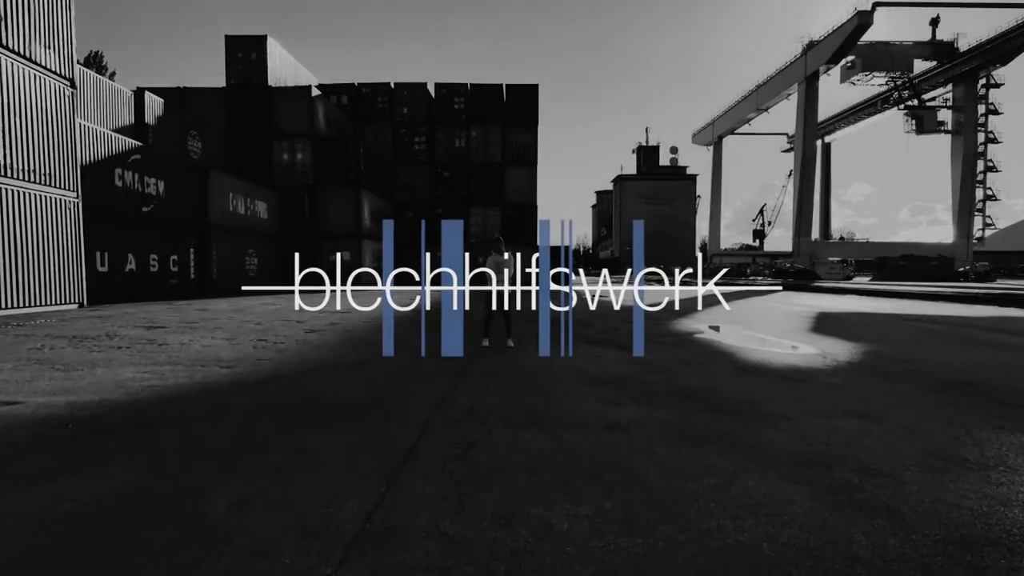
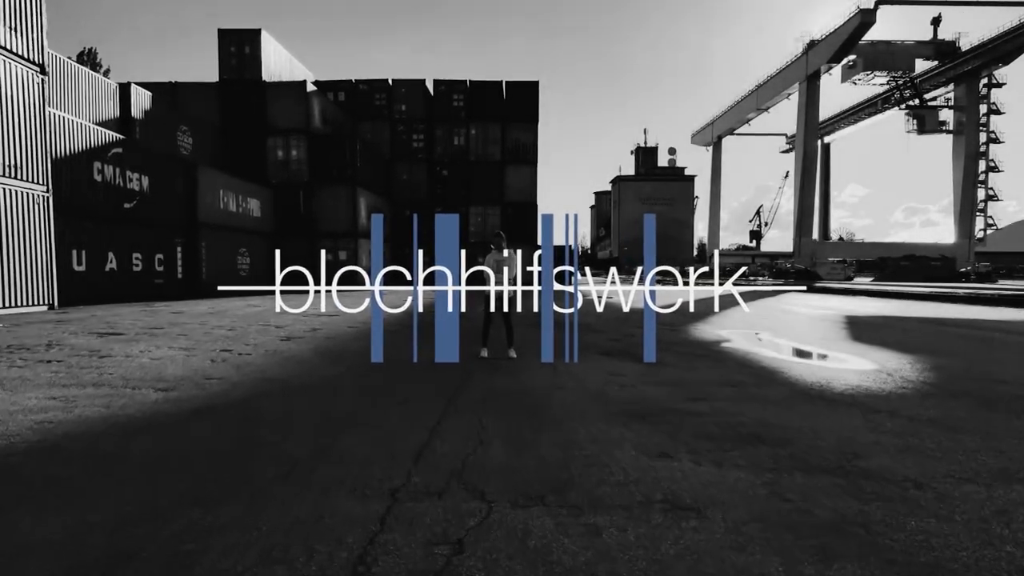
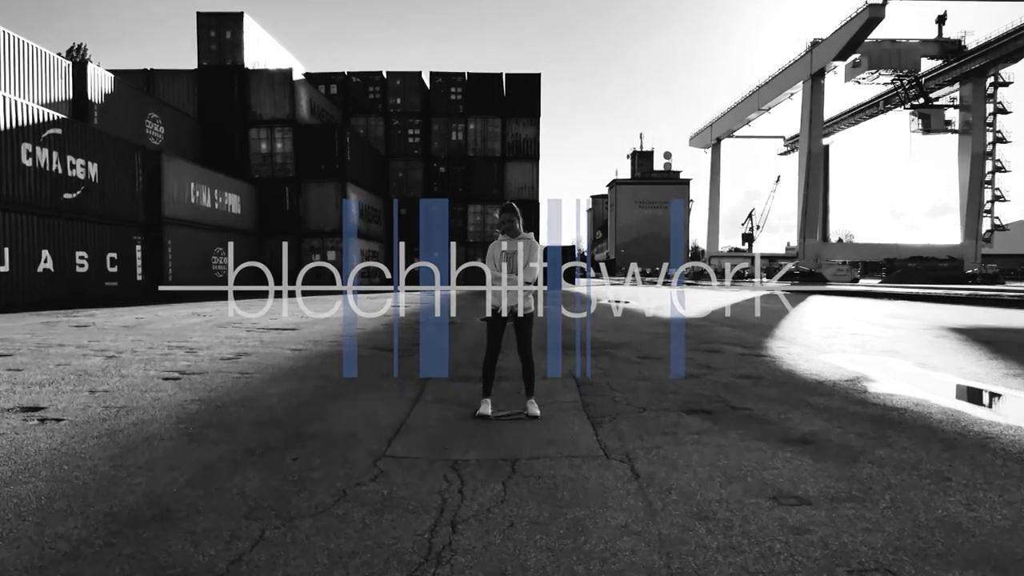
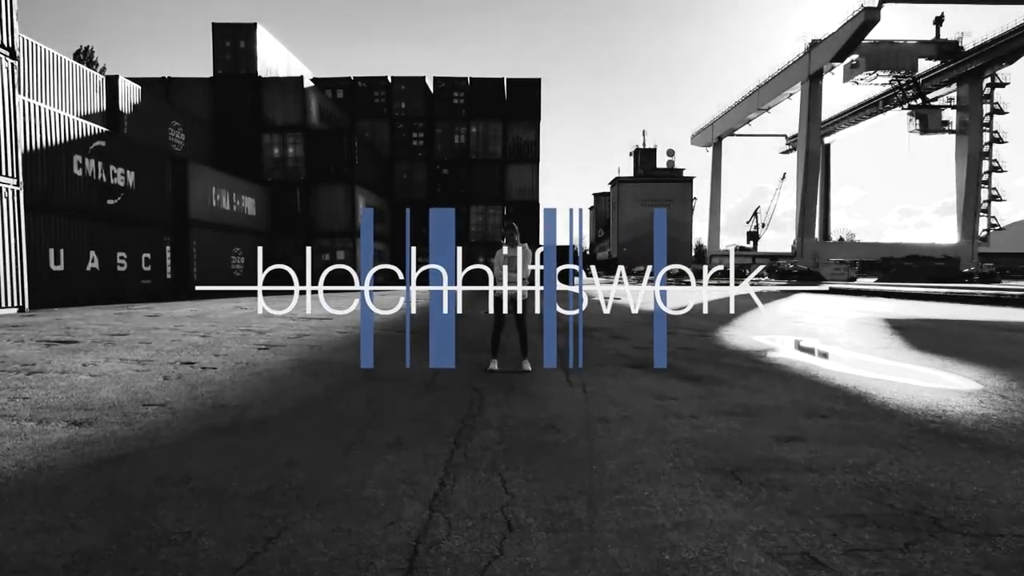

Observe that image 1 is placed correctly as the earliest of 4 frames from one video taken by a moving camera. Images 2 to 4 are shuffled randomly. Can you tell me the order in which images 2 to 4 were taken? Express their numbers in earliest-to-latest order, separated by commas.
2, 4, 3
